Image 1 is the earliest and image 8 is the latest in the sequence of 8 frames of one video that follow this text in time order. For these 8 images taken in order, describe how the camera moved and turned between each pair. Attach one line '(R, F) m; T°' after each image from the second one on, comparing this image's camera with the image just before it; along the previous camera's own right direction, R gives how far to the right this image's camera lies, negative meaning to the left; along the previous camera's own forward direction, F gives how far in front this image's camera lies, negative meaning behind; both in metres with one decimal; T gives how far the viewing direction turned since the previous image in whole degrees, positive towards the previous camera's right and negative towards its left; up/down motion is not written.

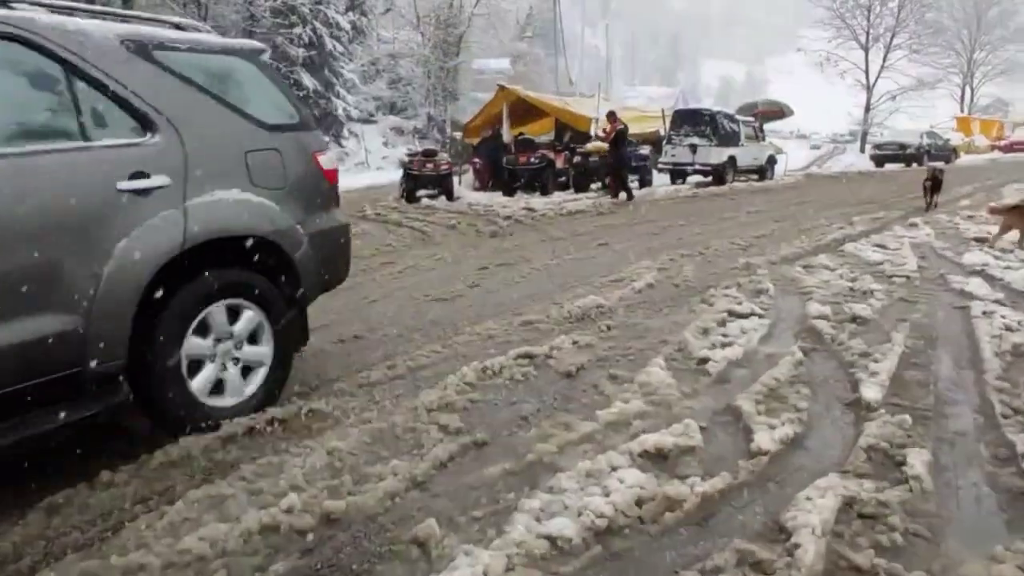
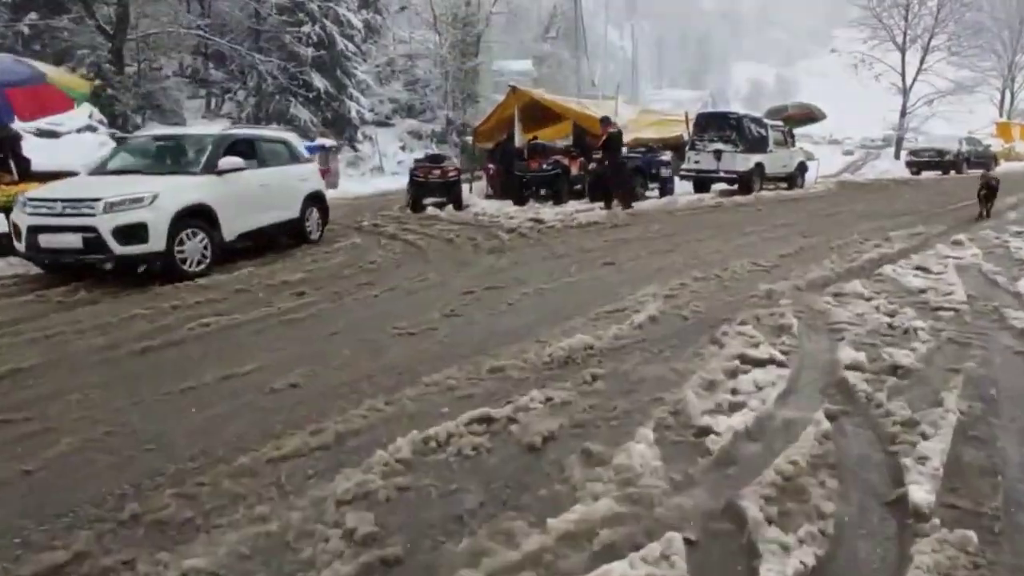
(+0.4, +0.9) m; -2°
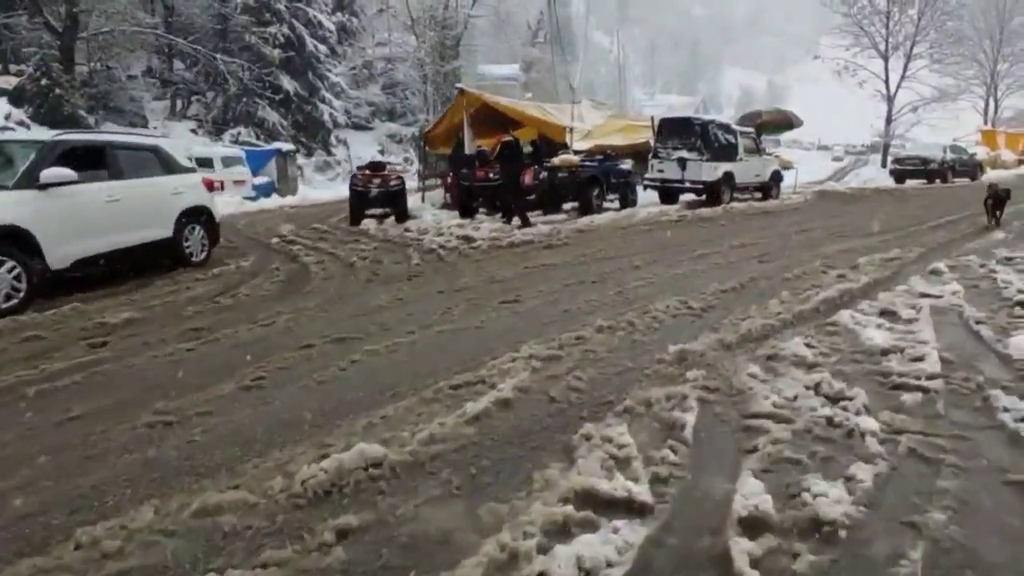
(+1.1, +1.7) m; +1°
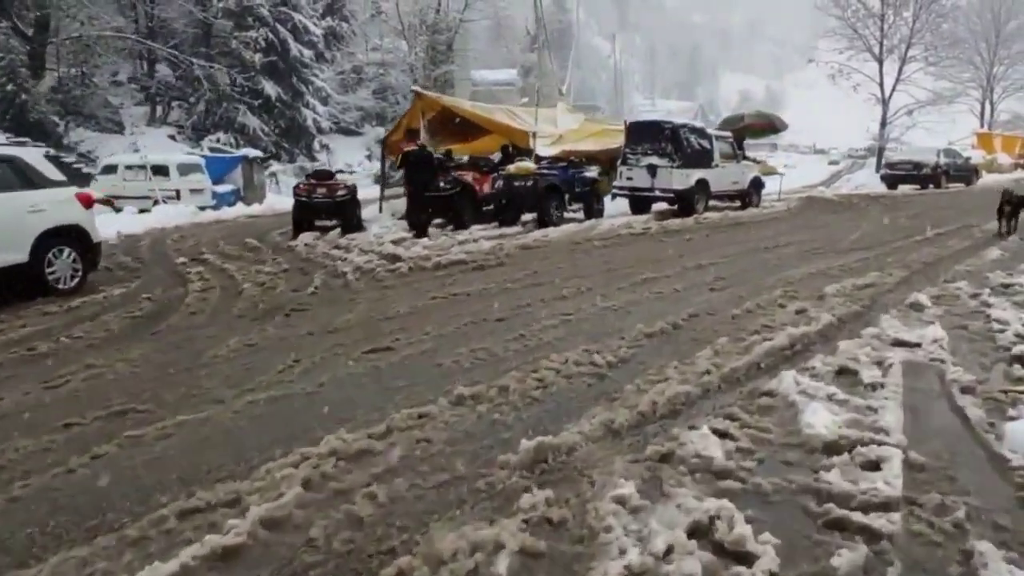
(+1.0, +1.5) m; 0°
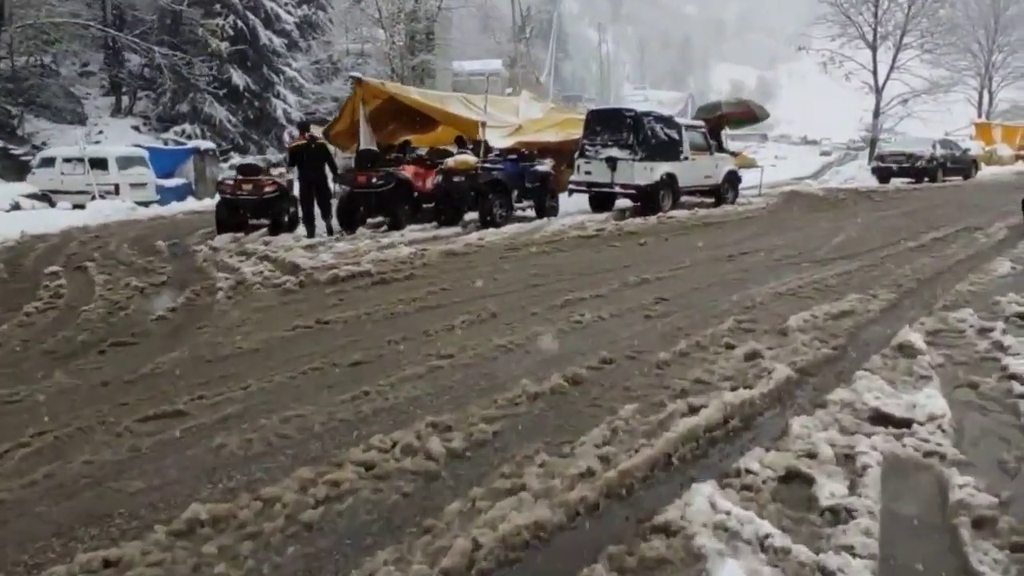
(+0.8, +1.6) m; 0°
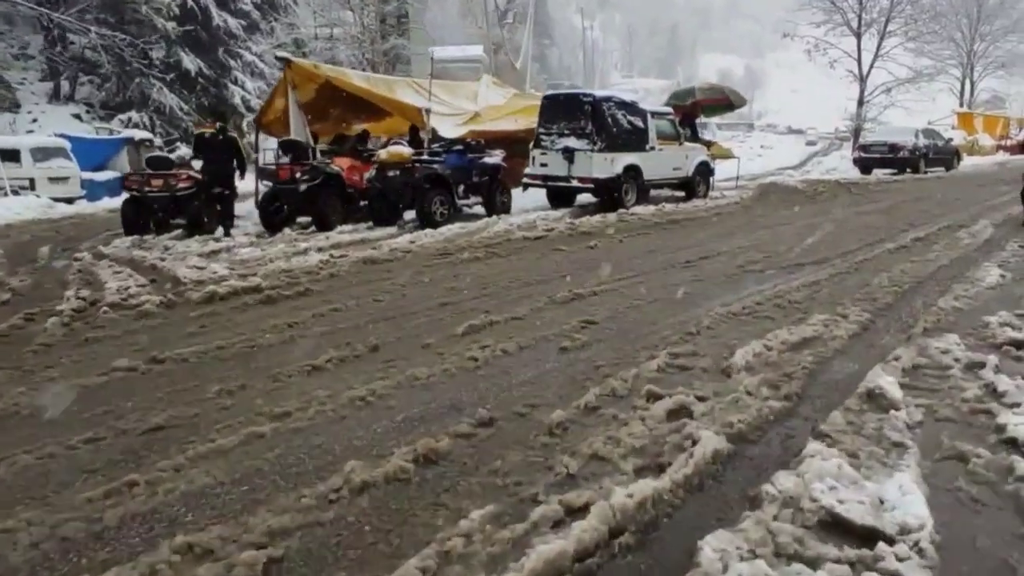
(+0.6, +1.1) m; +1°
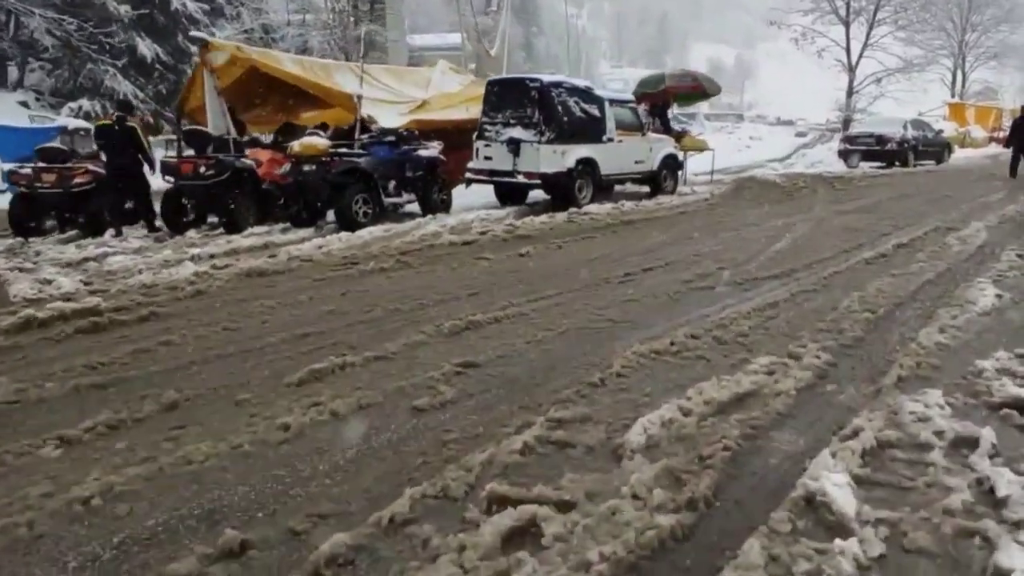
(+0.7, +1.2) m; +1°
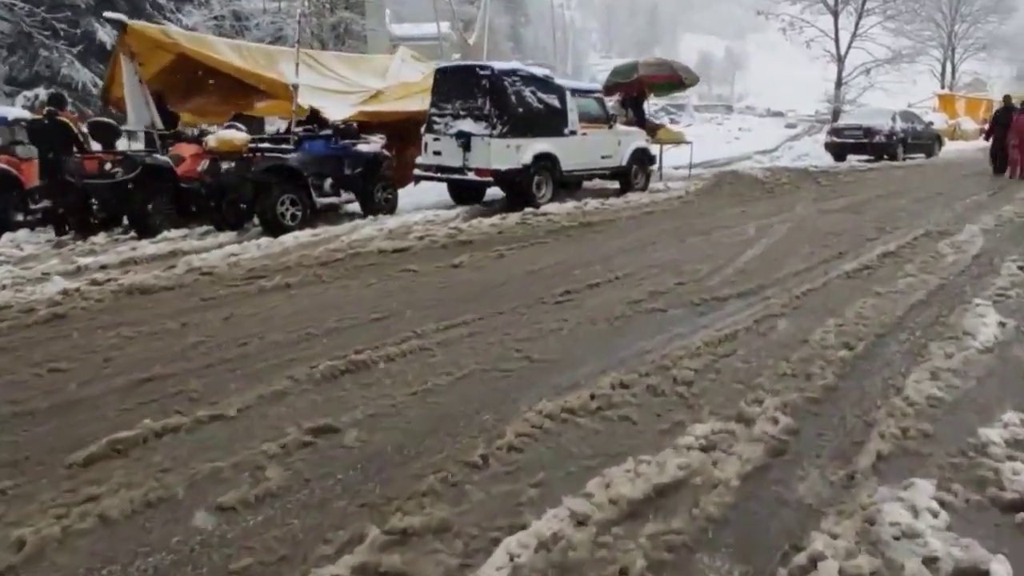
(+0.5, +0.9) m; +1°
